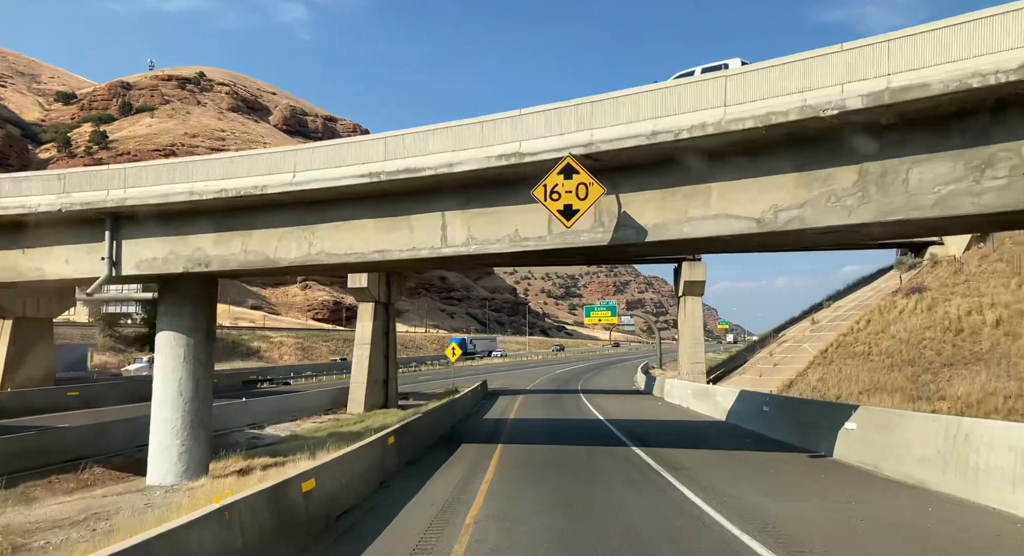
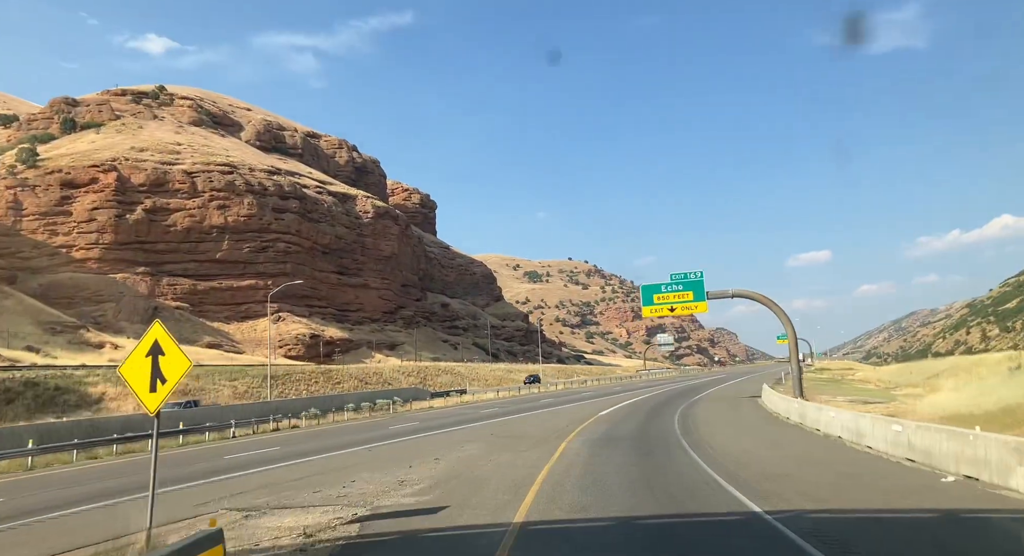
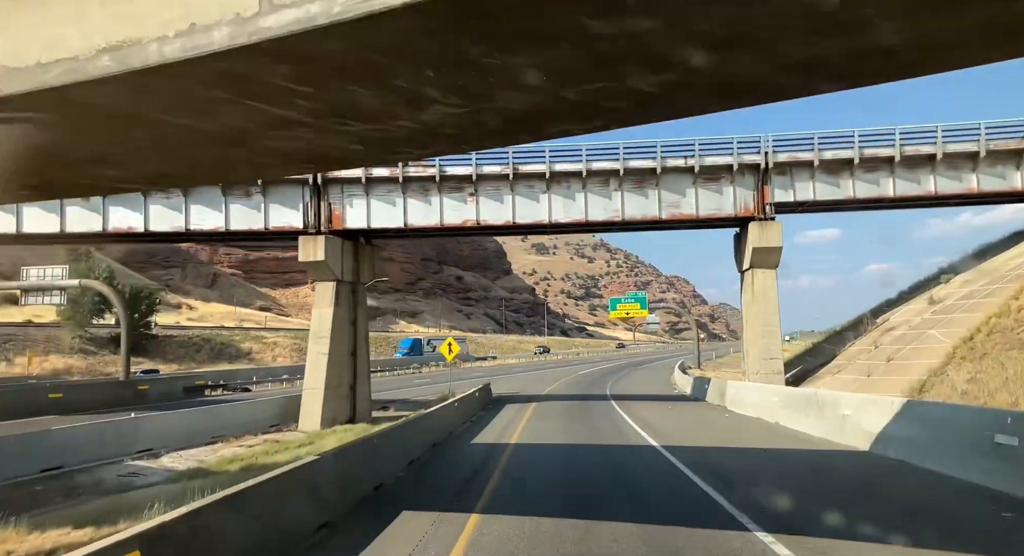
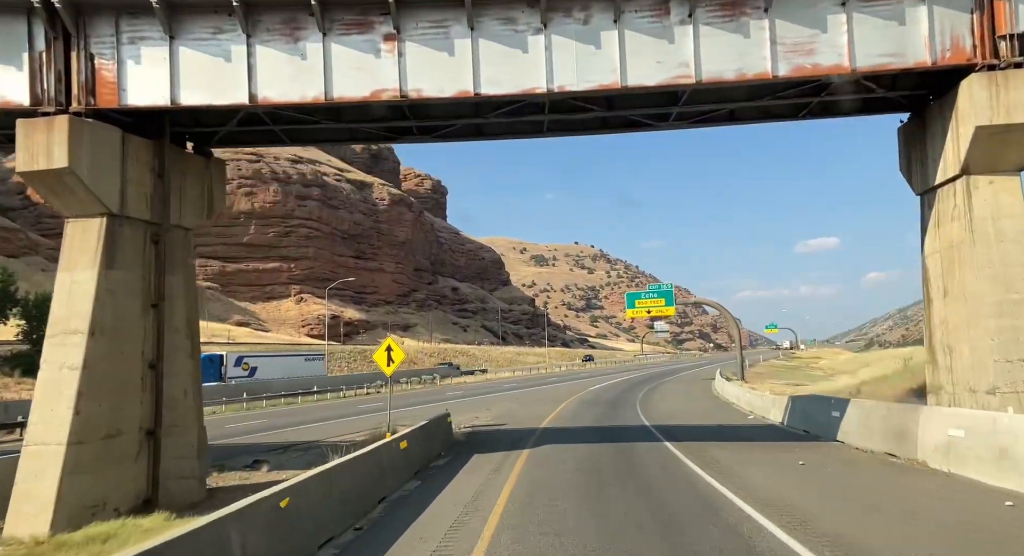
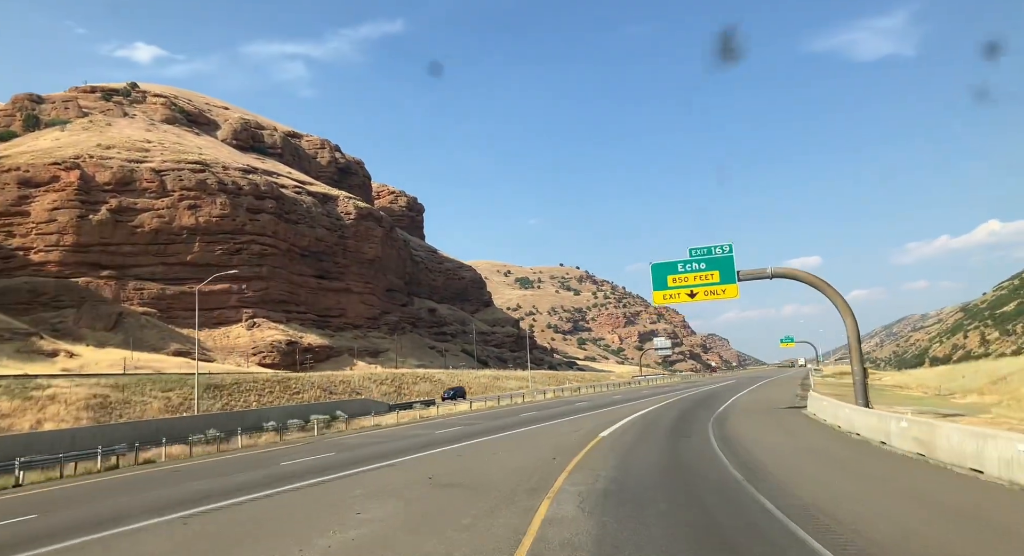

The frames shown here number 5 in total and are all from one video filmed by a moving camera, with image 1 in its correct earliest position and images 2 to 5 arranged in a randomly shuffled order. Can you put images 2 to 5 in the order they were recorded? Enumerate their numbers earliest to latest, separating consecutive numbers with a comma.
3, 4, 2, 5
